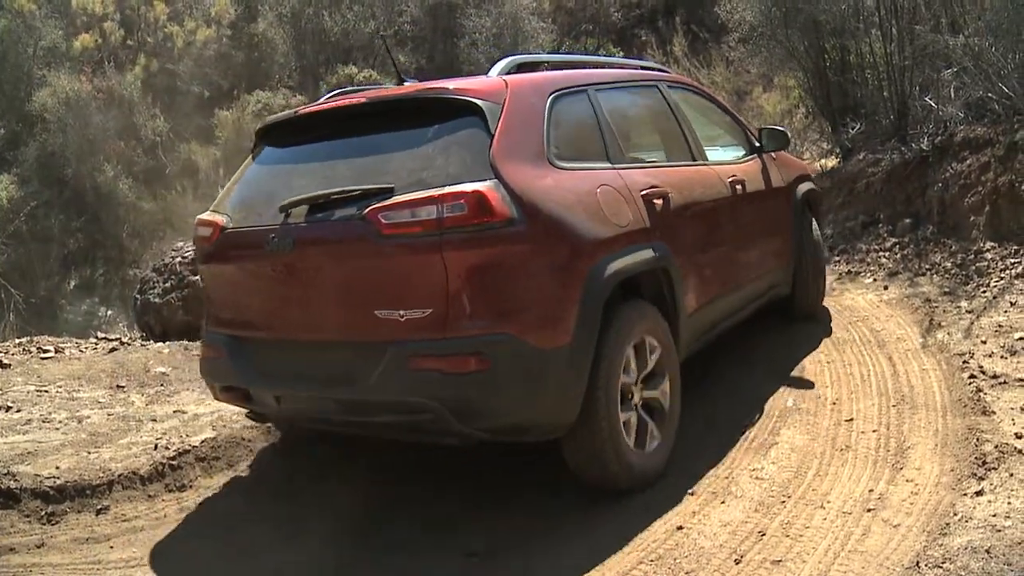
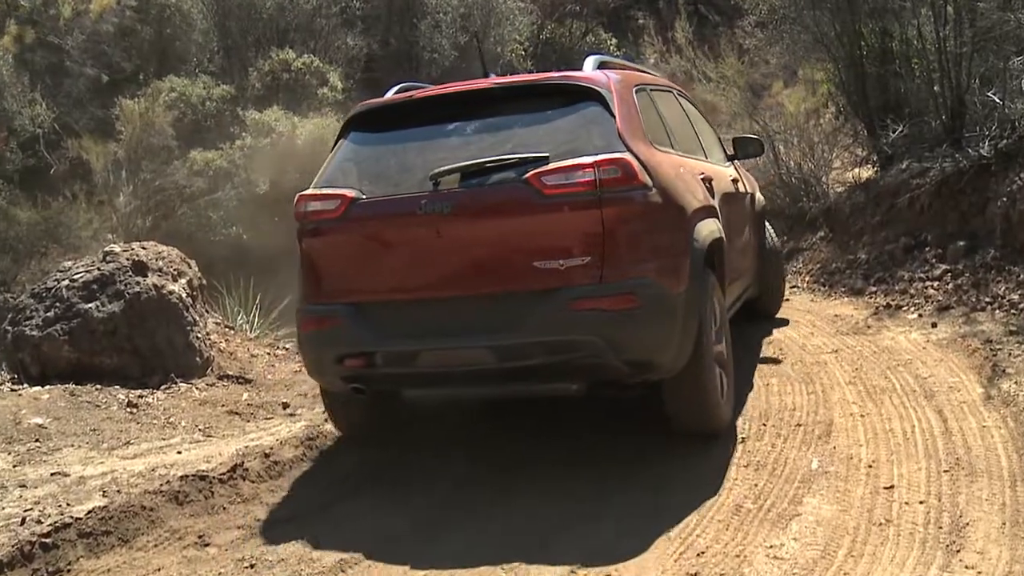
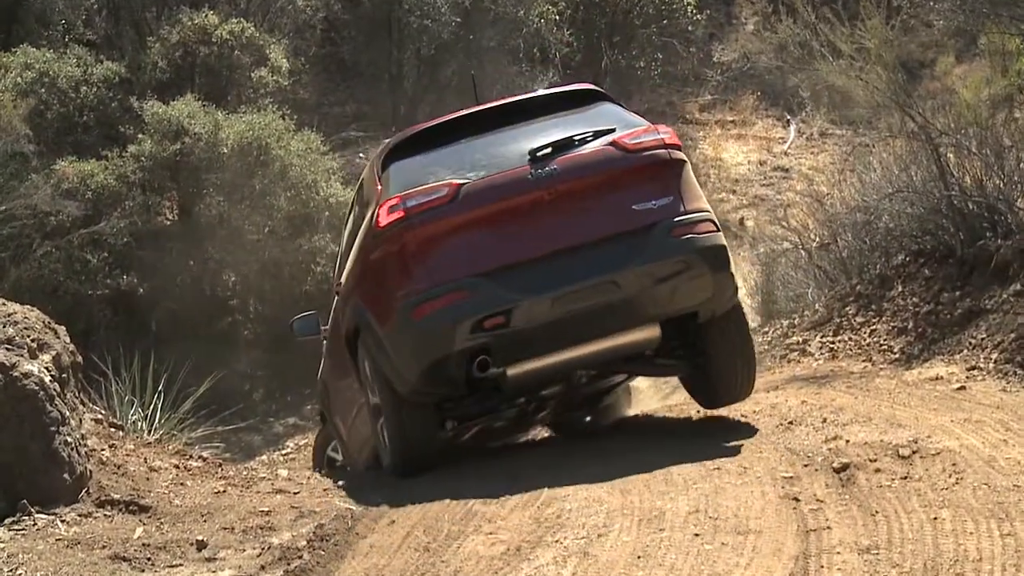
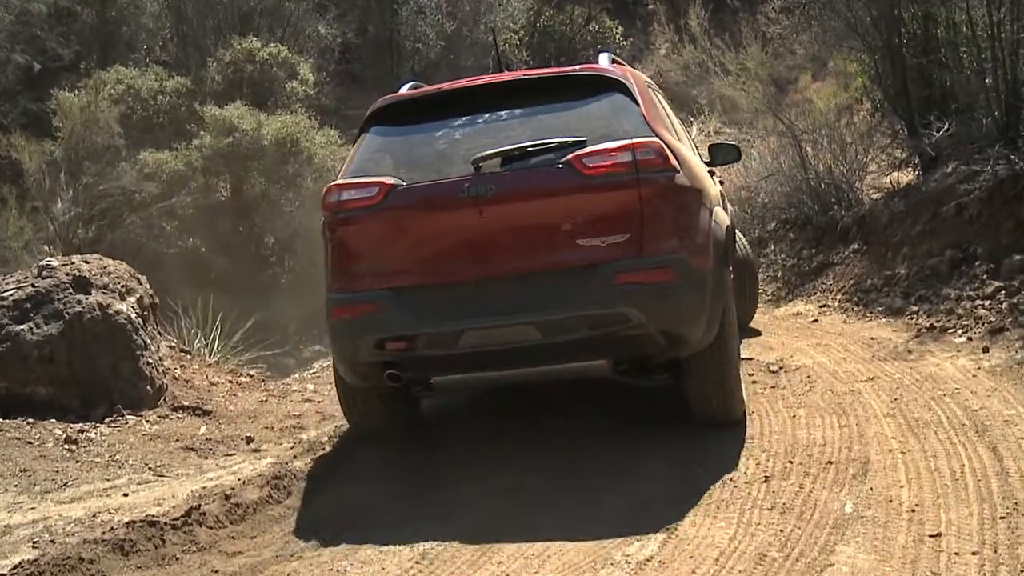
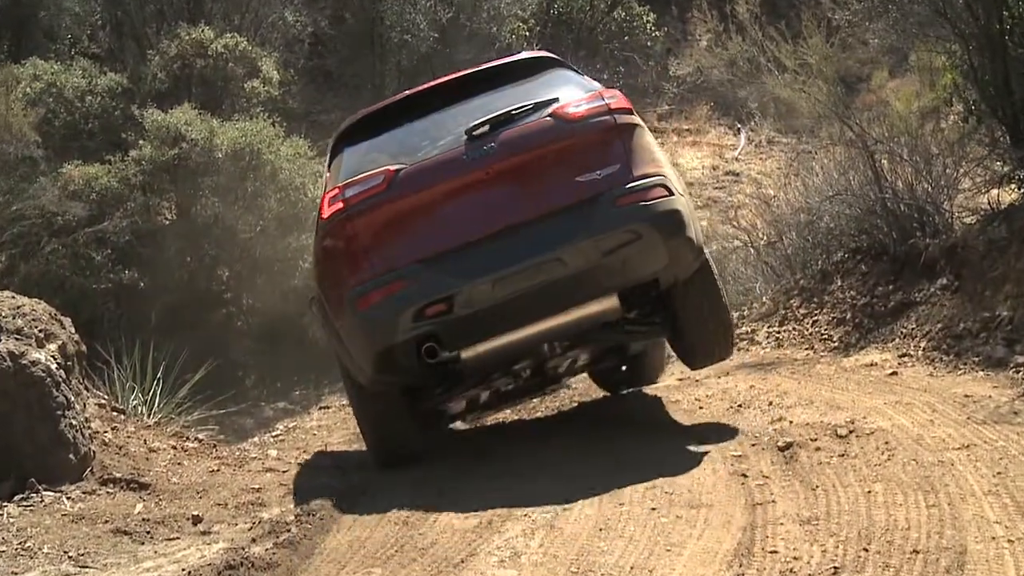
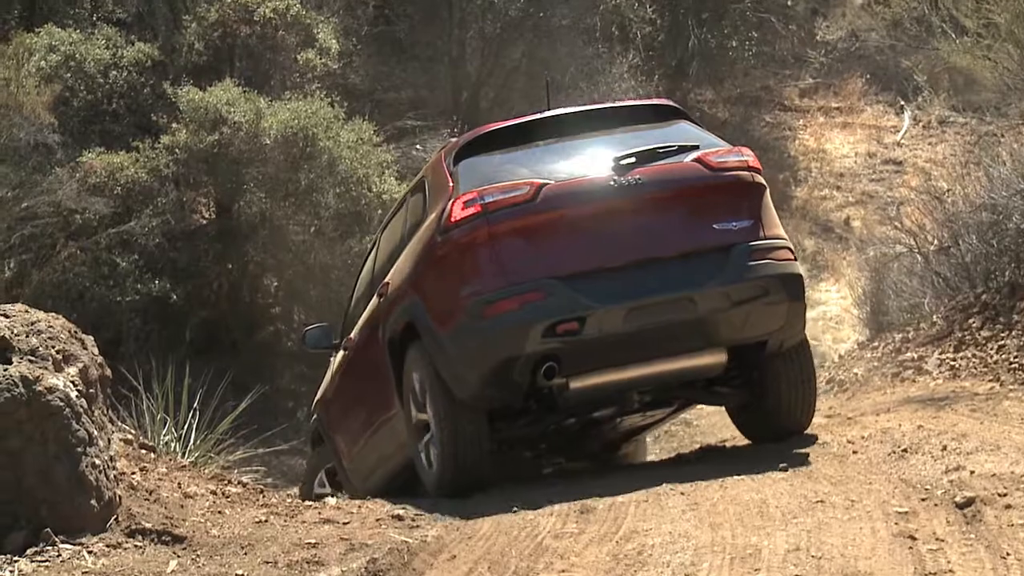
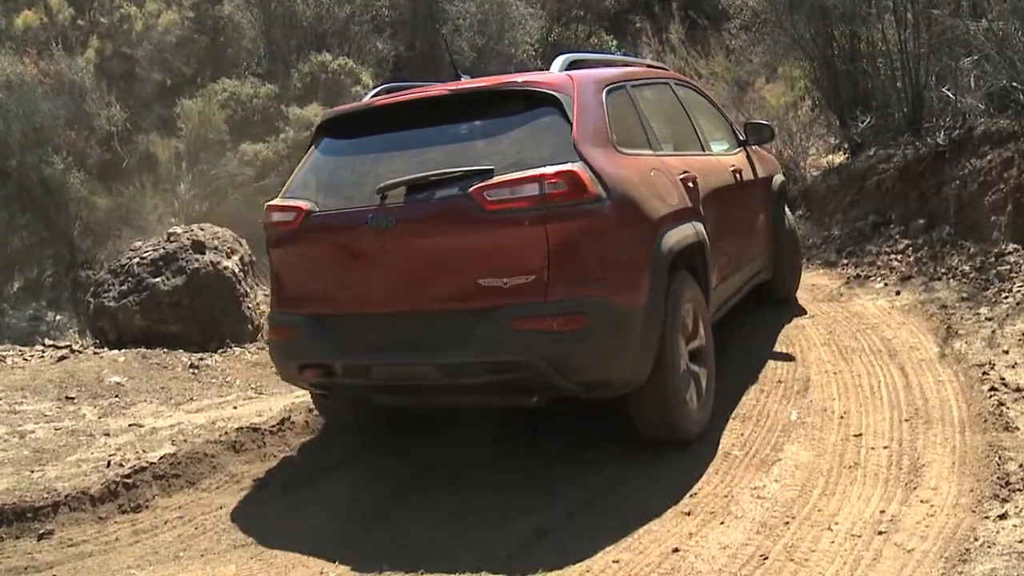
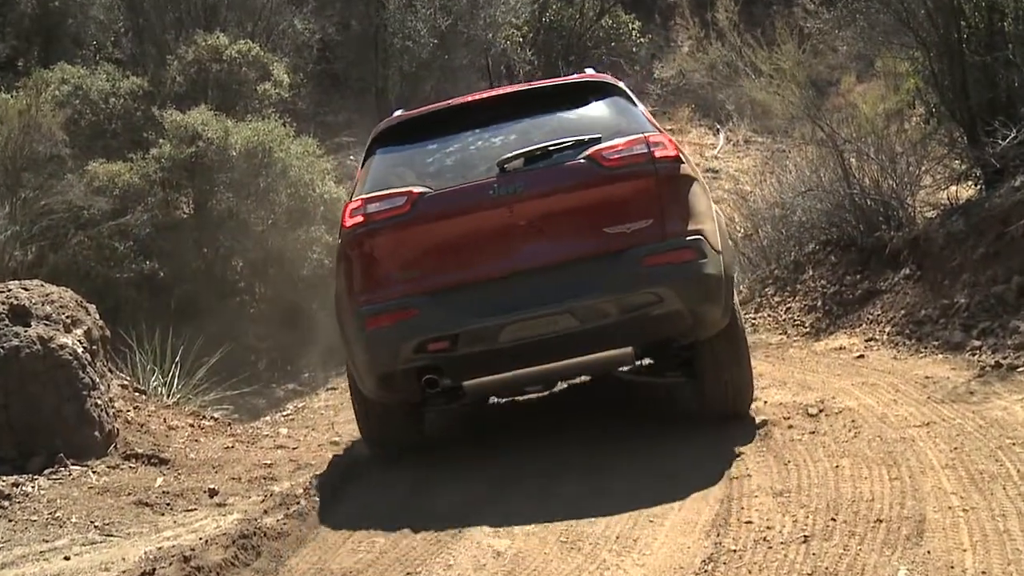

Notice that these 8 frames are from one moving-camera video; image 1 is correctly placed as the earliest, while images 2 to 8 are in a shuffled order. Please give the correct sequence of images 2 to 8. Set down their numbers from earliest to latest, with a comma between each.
7, 2, 4, 8, 5, 3, 6
